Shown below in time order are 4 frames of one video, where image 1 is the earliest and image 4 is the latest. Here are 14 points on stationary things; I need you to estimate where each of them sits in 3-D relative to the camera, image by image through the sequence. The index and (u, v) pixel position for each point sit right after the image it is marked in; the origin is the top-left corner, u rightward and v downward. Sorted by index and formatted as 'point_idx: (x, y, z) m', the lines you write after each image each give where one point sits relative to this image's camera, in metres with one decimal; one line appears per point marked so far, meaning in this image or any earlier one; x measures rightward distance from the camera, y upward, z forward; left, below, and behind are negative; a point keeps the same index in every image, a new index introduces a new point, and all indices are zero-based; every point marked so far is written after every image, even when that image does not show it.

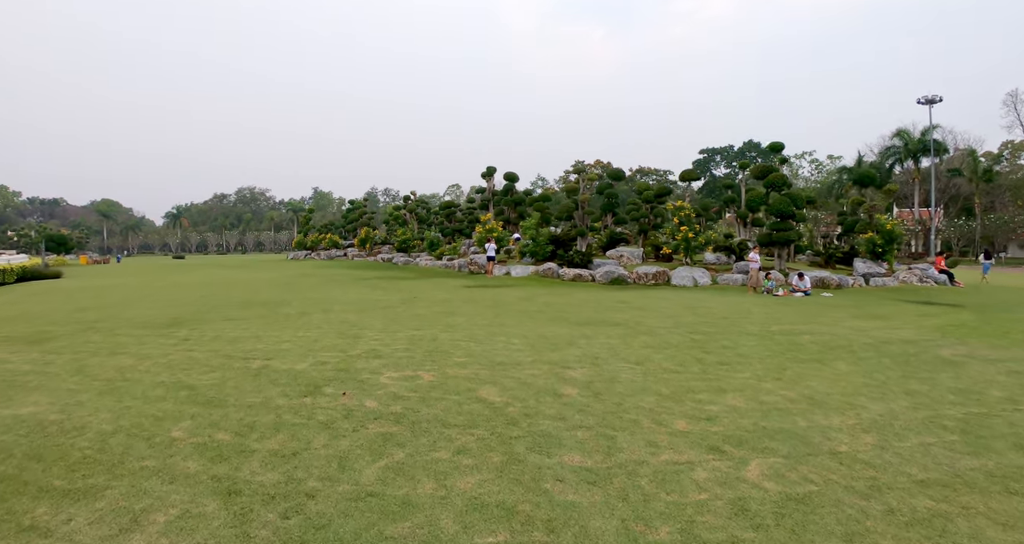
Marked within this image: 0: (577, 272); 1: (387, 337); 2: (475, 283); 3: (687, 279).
0: (+1.9, 0.0, +18.3) m
1: (-1.5, -0.8, +7.3) m
2: (-1.0, -0.3, +16.6) m
3: (+4.9, -0.2, +17.8) m
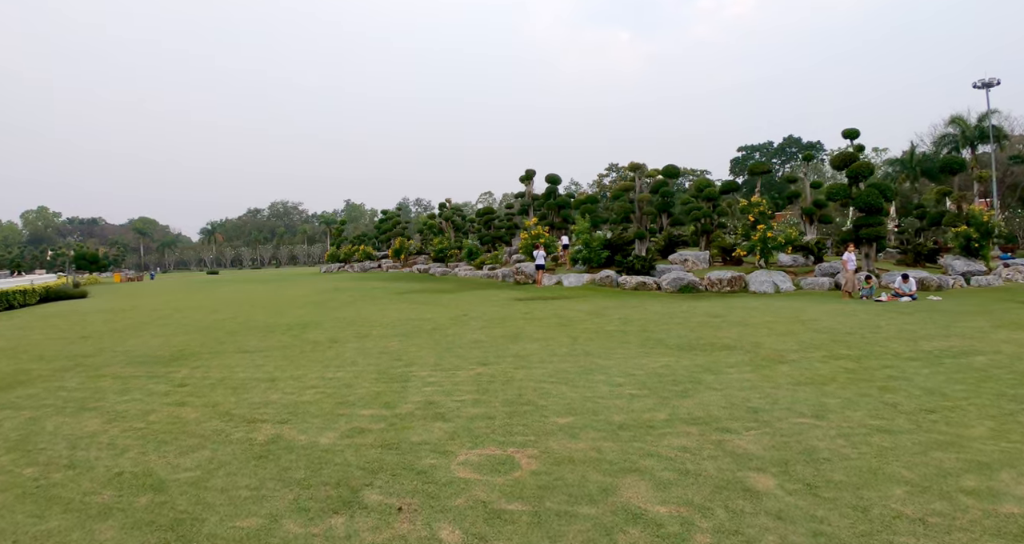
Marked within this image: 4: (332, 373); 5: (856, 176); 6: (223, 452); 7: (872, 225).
0: (+3.3, -0.2, +16.2) m
1: (-0.6, -0.9, +5.4) m
2: (+0.3, -0.5, +14.7) m
3: (+6.3, -0.3, +15.5) m
4: (-1.6, -0.9, +5.7) m
5: (+10.1, +2.8, +18.3) m
6: (-1.7, -1.1, +3.8) m
7: (+10.4, +1.3, +18.0) m
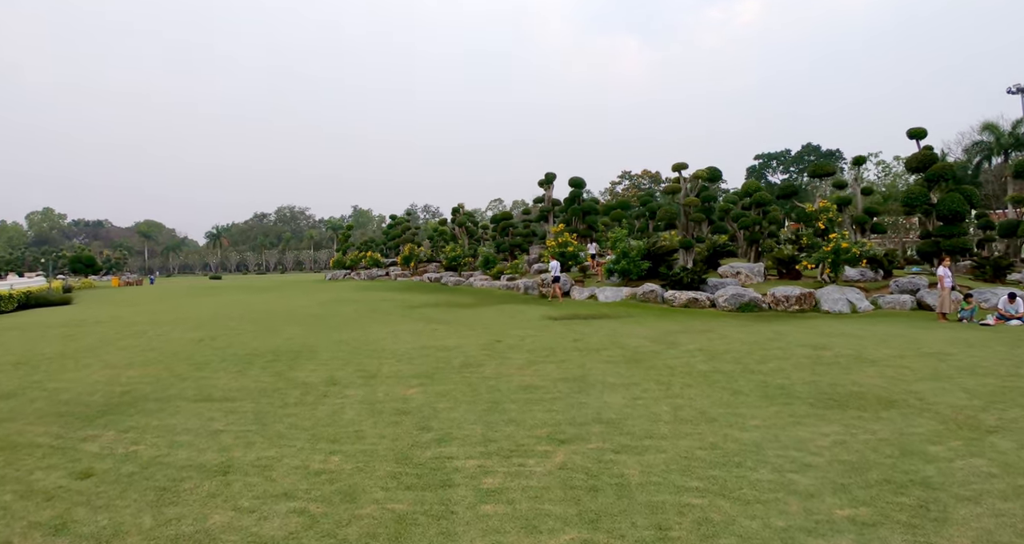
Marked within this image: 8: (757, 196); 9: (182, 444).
0: (+4.0, -0.5, +14.0) m
1: (0.0, -1.1, +3.2) m
2: (+1.0, -0.8, +12.4) m
3: (+7.0, -0.6, +13.2) m
4: (-1.0, -1.1, +3.5) m
5: (+10.9, +2.4, +16.0) m
6: (-1.2, -1.2, +1.6) m
7: (+11.1, +0.9, +15.8) m
8: (+7.1, +2.2, +18.4) m
9: (-2.1, -1.1, +4.0) m
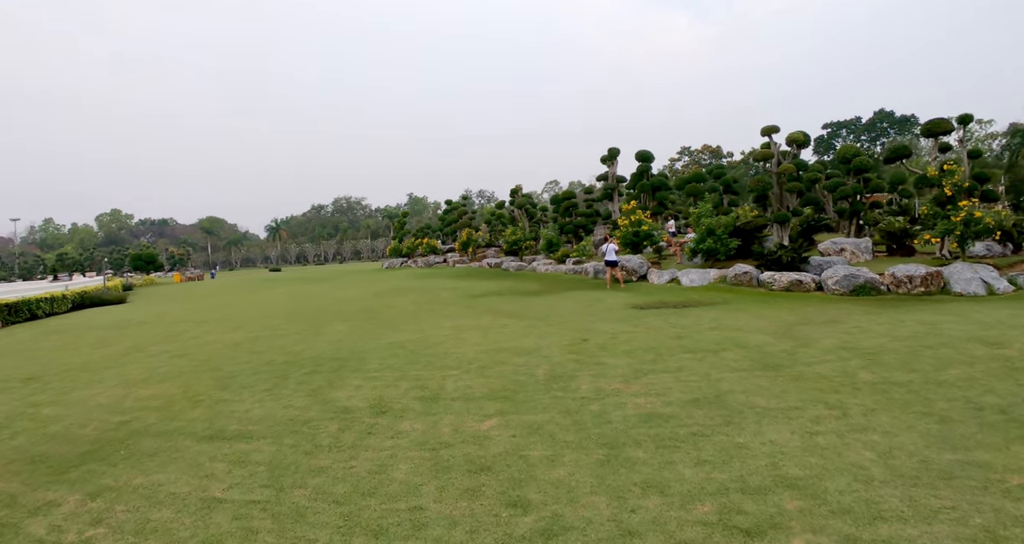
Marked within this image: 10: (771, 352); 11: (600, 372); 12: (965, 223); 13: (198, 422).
0: (+5.4, -0.1, +12.1) m
1: (+0.5, -1.0, +1.7) m
2: (+2.3, -0.5, +10.8) m
3: (+8.3, -0.2, +11.1) m
4: (-0.5, -1.0, +2.1) m
5: (+12.3, +3.0, +13.4) m
6: (-0.8, -1.2, +0.2) m
7: (+12.6, +1.6, +13.2) m
8: (+8.8, +2.8, +16.1) m
9: (-1.5, -1.1, +2.7) m
10: (+2.4, -0.8, +5.9) m
11: (+0.7, -0.8, +5.1) m
12: (+9.0, +1.0, +12.5) m
13: (-2.1, -1.0, +4.3) m
